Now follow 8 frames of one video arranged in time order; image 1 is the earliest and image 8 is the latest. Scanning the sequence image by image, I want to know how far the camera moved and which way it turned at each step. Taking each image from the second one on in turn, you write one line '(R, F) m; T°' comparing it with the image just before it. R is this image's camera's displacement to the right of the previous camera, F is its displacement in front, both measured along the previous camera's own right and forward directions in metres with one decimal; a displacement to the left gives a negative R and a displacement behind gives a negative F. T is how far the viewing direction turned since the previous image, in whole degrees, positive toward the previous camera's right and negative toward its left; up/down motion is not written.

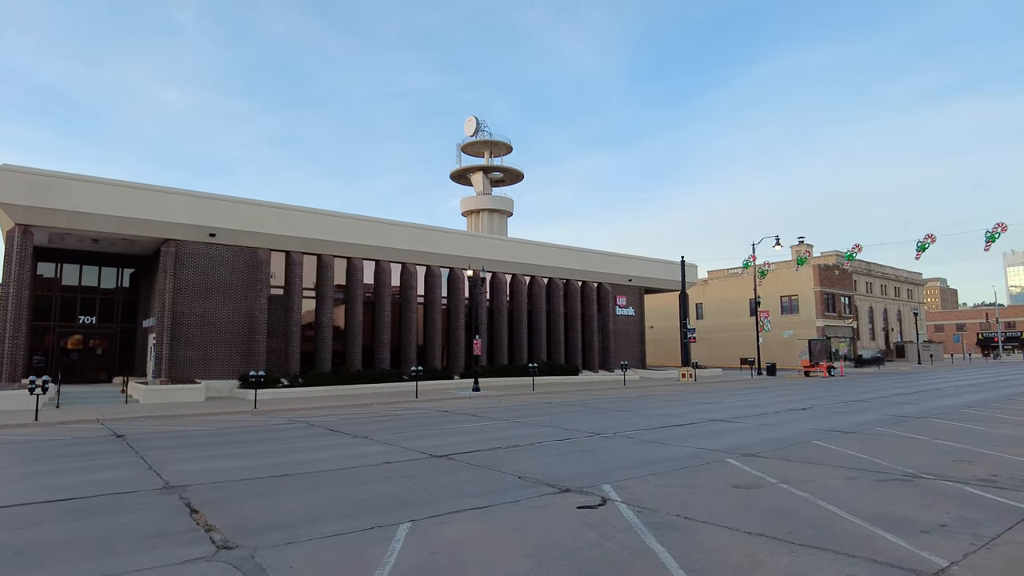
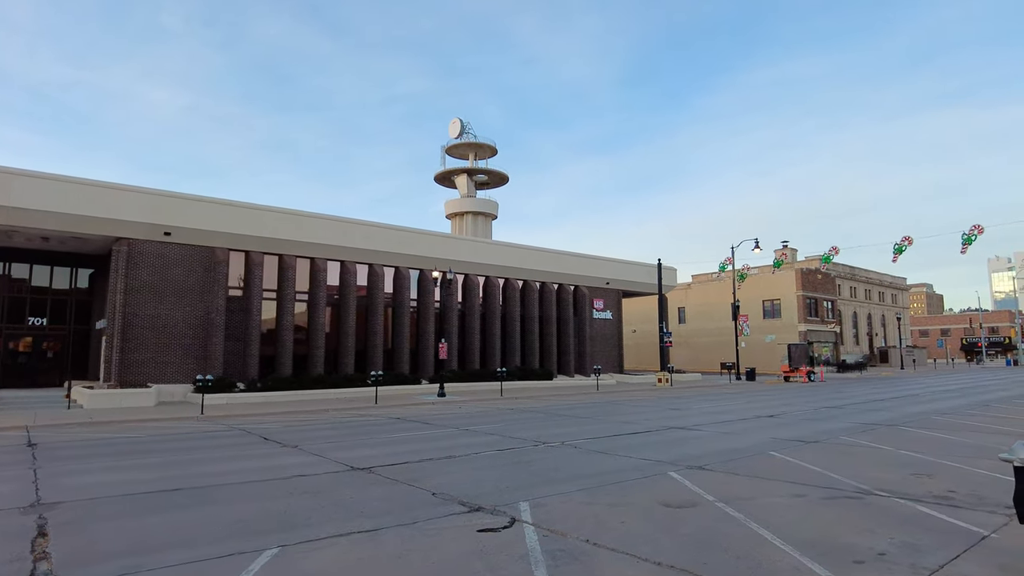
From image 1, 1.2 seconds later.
(+1.1, +0.9) m; +1°
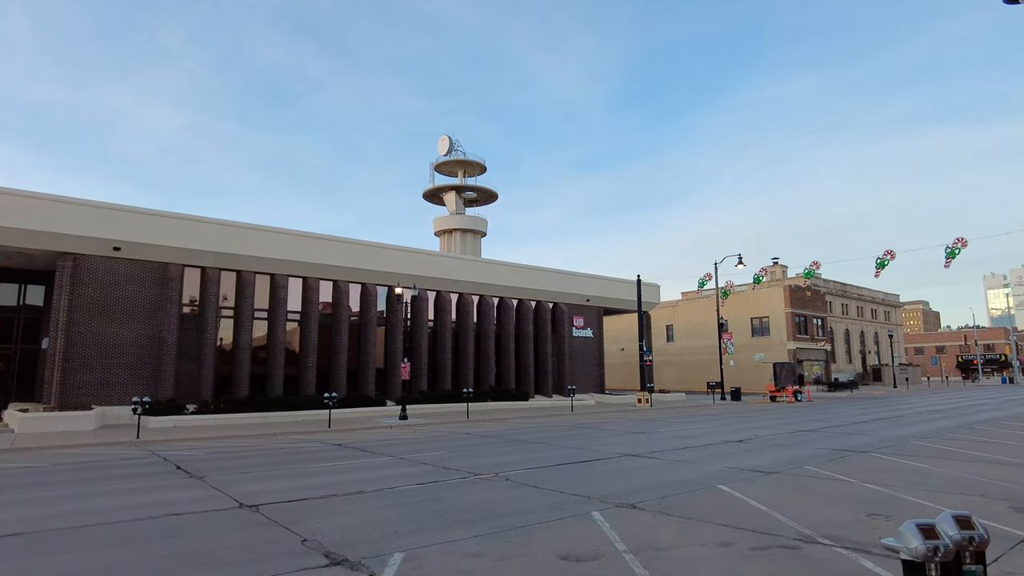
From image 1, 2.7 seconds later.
(+1.4, +1.2) m; 0°
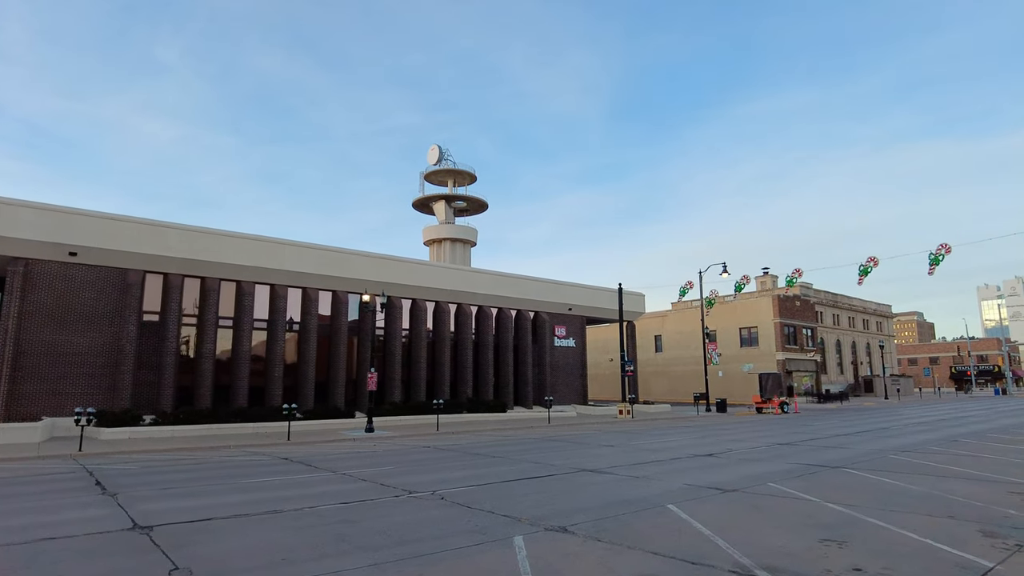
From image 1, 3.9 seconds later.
(+1.0, +0.9) m; 0°
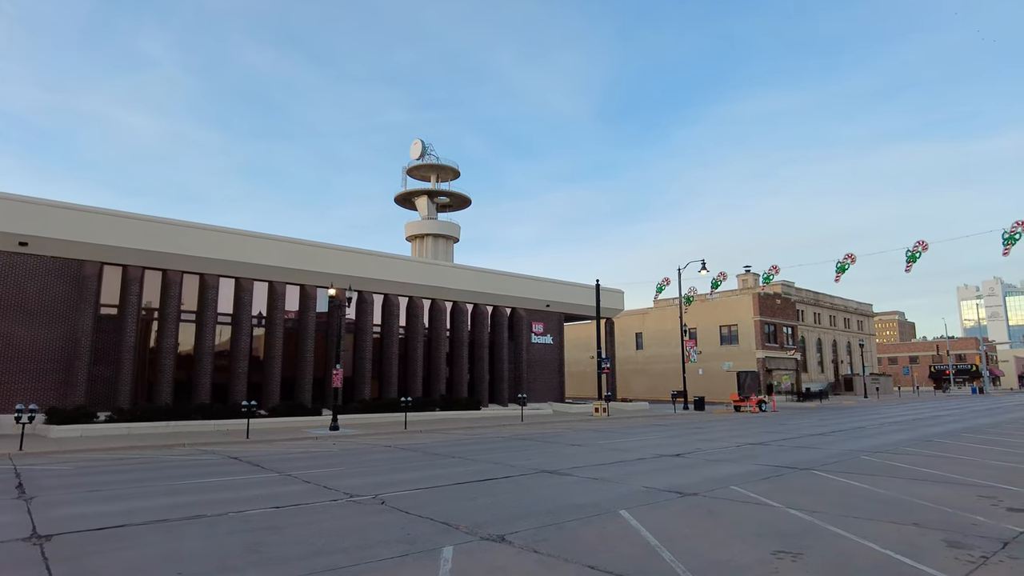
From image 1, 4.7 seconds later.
(+0.6, +0.7) m; +1°
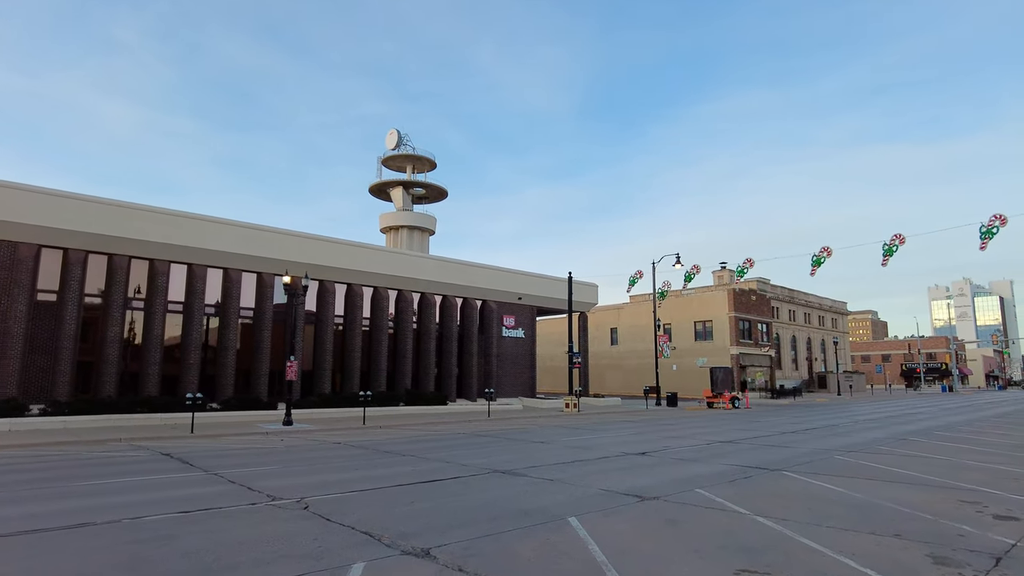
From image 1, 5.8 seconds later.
(+0.5, +1.1) m; +2°
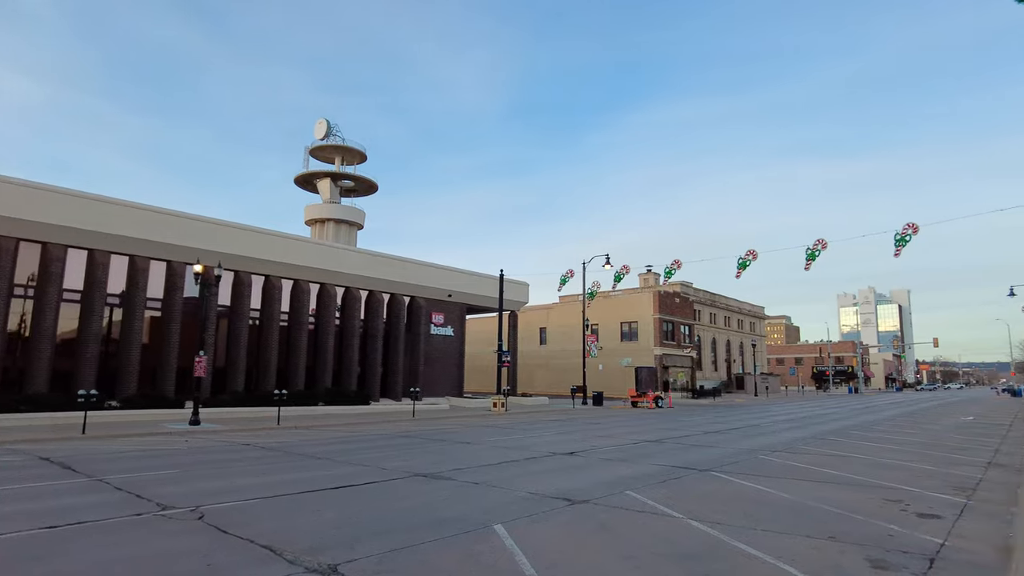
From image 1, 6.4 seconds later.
(0.0, +0.6) m; +6°
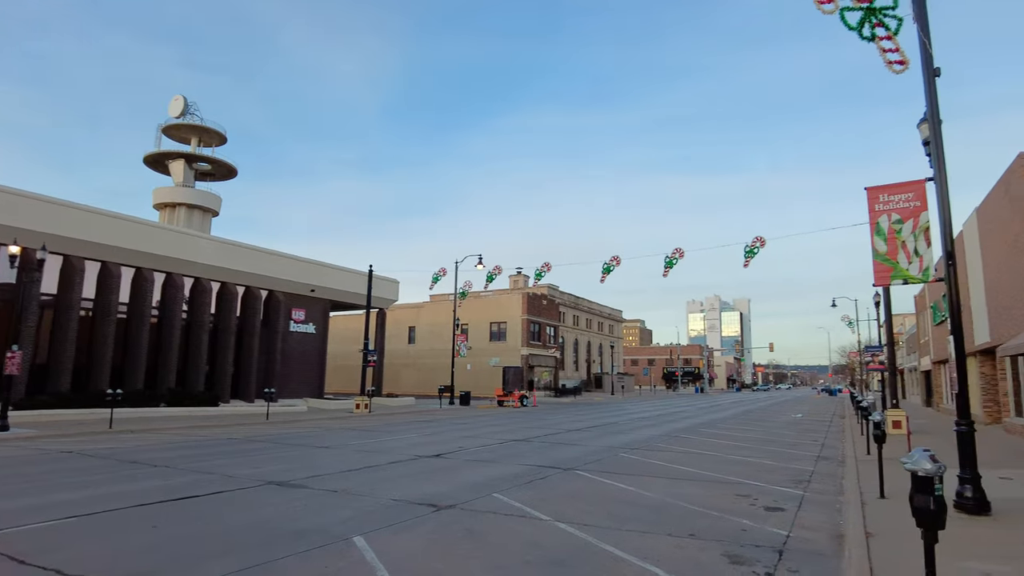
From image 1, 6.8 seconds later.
(0.0, +0.4) m; +11°
